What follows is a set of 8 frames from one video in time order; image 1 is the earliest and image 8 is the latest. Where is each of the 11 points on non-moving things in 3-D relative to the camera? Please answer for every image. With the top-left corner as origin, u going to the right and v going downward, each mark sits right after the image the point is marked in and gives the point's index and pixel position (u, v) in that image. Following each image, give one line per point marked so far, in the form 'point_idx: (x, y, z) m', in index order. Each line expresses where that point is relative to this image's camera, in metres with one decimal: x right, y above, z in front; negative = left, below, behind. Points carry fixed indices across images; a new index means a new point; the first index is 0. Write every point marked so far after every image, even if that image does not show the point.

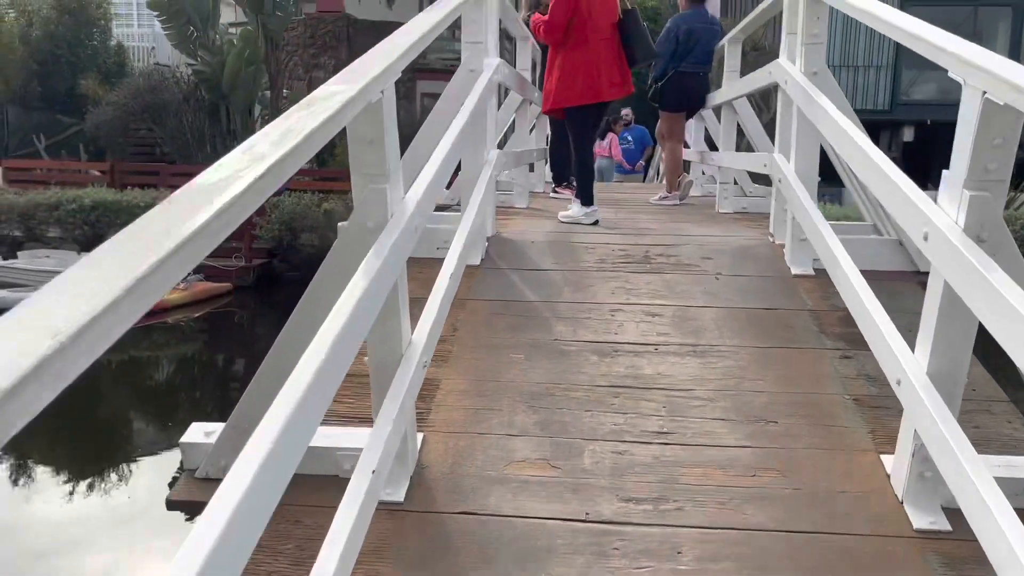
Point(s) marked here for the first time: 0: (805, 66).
0: (+1.1, +0.9, +3.3) m
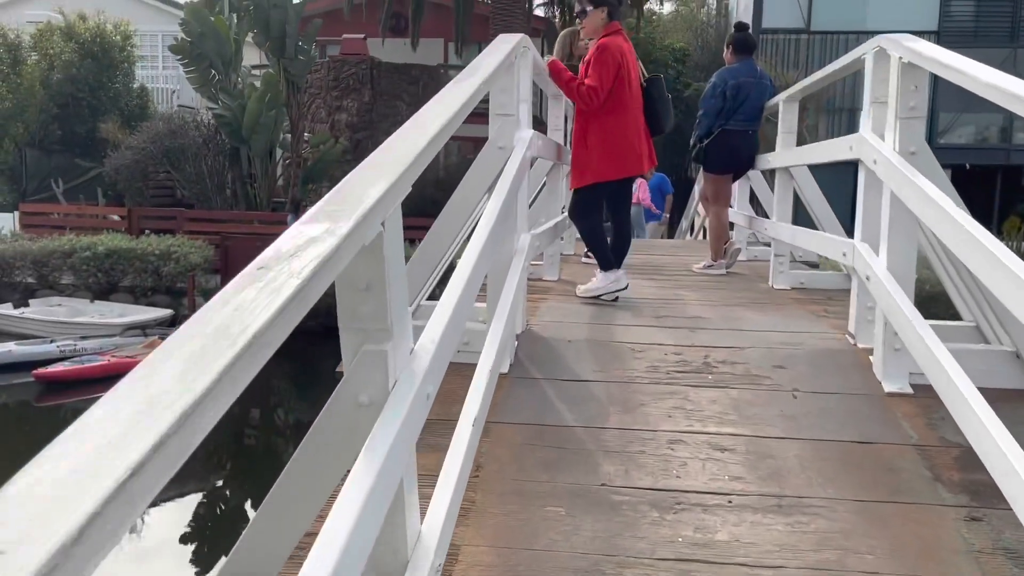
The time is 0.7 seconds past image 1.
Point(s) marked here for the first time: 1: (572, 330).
0: (+1.3, +0.5, +2.7) m
1: (+0.2, -0.2, +3.3) m
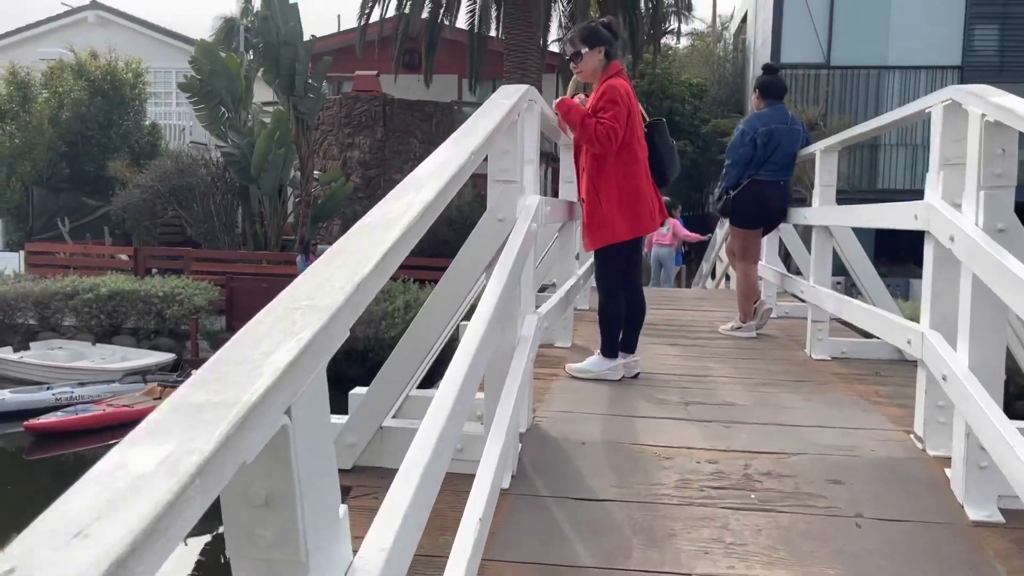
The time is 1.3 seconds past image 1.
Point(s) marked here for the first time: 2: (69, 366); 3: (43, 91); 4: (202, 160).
0: (+1.3, +0.2, +2.3) m
1: (+0.3, -0.5, +2.9) m
2: (-6.2, -1.1, +11.8) m
3: (-9.3, +3.9, +16.9) m
4: (-5.8, +2.4, +15.9) m
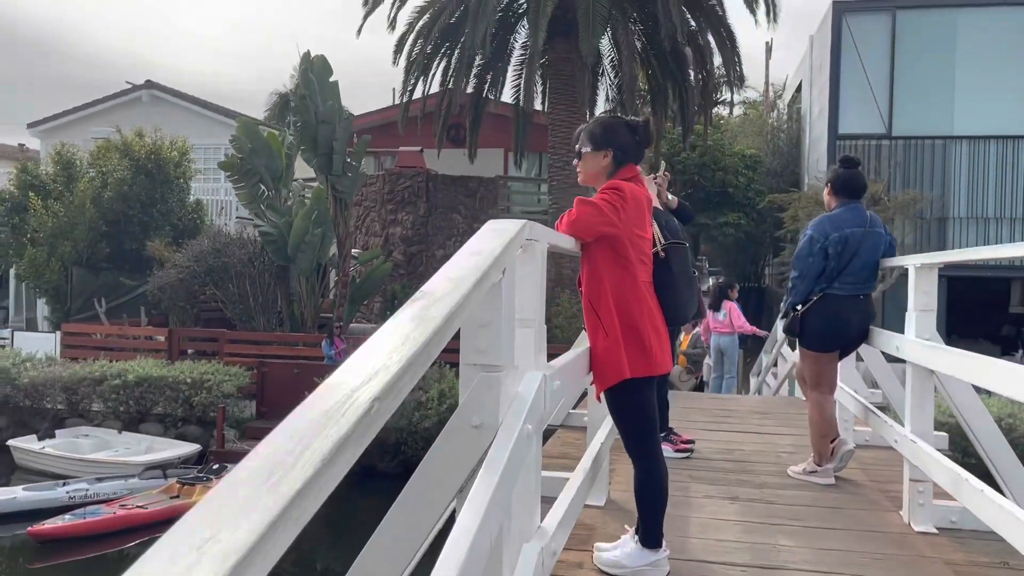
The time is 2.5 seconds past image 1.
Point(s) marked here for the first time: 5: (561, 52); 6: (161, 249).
0: (+1.2, -0.3, +1.4) m
1: (+0.2, -1.0, +2.0) m
2: (-5.6, -2.3, +11.3) m
3: (-8.5, +2.4, +16.9) m
4: (-5.0, +0.9, +15.6) m
5: (+0.8, +4.0, +14.2) m
6: (-6.7, +0.7, +16.1) m
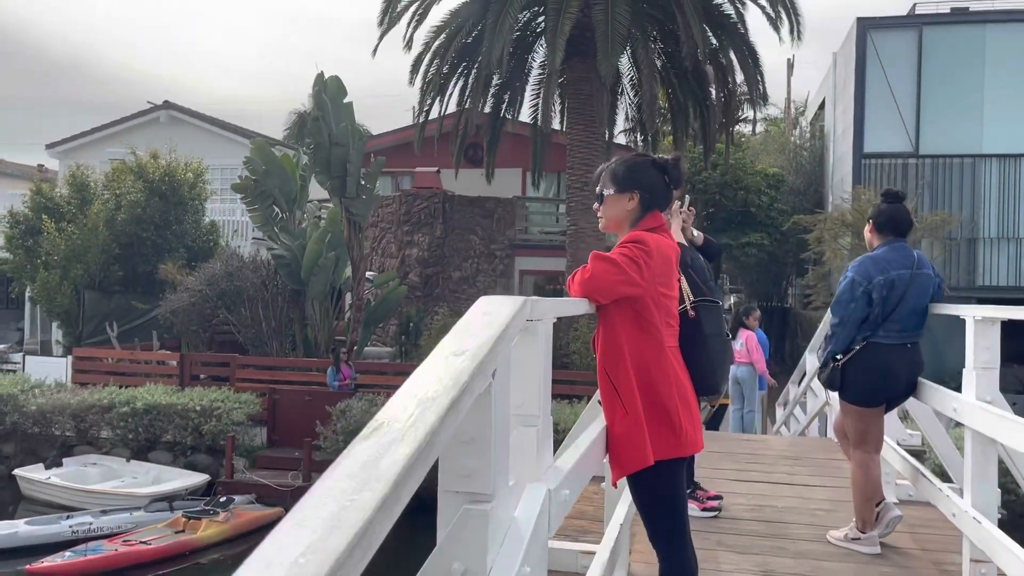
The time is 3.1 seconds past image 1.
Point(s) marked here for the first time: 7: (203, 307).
0: (+1.2, -0.4, +1.0) m
1: (+0.2, -1.1, +1.6) m
2: (-5.4, -2.6, +11.0) m
3: (-8.1, +1.9, +16.8) m
4: (-4.7, +0.5, +15.4) m
5: (+1.1, +3.5, +13.9) m
6: (-6.4, +0.3, +15.9) m
7: (-5.5, -0.3, +15.2) m
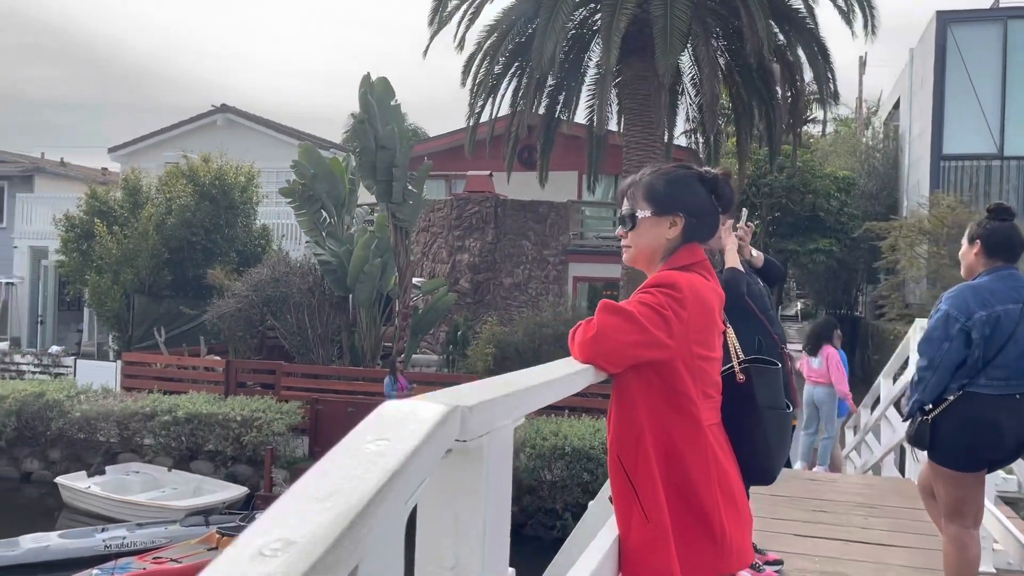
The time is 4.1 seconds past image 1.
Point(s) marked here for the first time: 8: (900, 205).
0: (+1.1, -0.5, +0.4) m
1: (+0.1, -1.3, +1.0) m
2: (-4.8, -2.7, +10.8) m
3: (-7.1, +1.8, +16.8) m
4: (-3.8, +0.4, +15.1) m
5: (+1.9, +3.4, +13.2) m
6: (-5.4, +0.2, +15.7) m
7: (-4.6, -0.4, +14.9) m
8: (+8.7, +1.9, +19.0) m
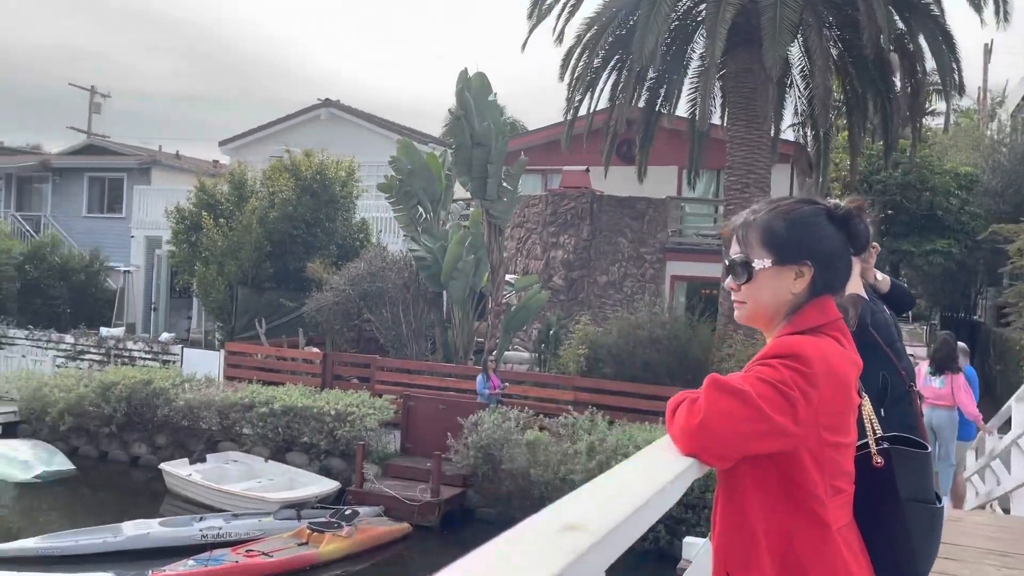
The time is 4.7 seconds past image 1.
0: (+1.1, -0.7, 0.0) m
1: (+0.2, -1.4, +0.8) m
2: (-3.7, -2.7, +11.1) m
3: (-5.1, +2.0, +17.2) m
4: (-2.1, +0.5, +15.2) m
5: (+3.4, +3.4, +12.6) m
6: (-3.6, +0.3, +16.0) m
7: (-3.0, -0.3, +15.1) m
8: (+10.8, +1.8, +17.7) m
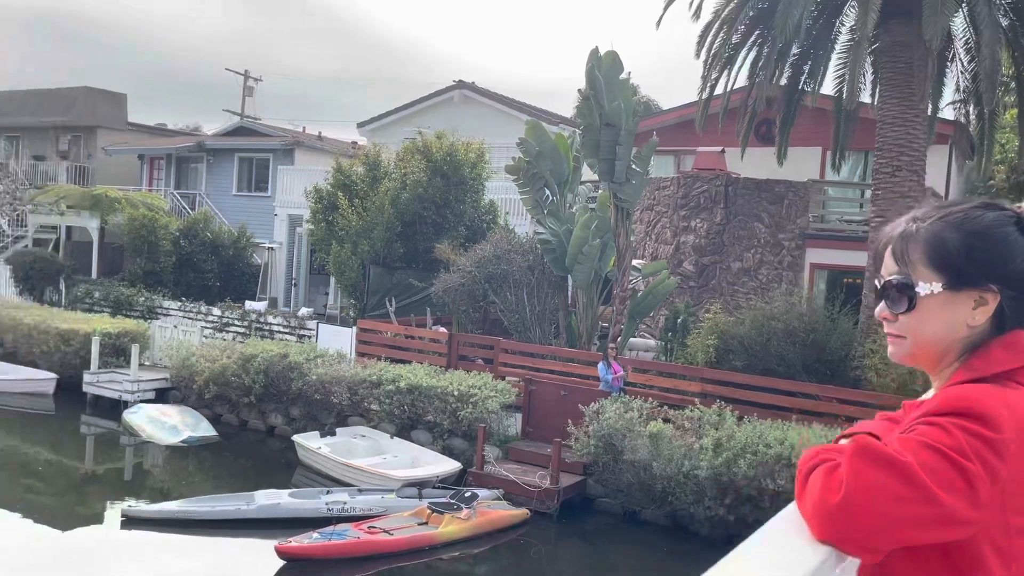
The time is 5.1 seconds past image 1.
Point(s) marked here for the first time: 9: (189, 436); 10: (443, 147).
0: (+0.9, -0.8, -0.3) m
1: (+0.2, -1.4, +0.6) m
2: (-2.1, -2.4, +11.4) m
3: (-2.5, +2.4, +17.5) m
4: (+0.2, +0.8, +15.1) m
5: (+5.3, +3.5, +11.6) m
6: (-1.2, +0.7, +16.2) m
7: (-0.7, 0.0, +15.2) m
8: (+13.3, +1.8, +15.5) m
9: (-5.3, -2.4, +13.9) m
10: (-1.4, +2.9, +17.2) m
